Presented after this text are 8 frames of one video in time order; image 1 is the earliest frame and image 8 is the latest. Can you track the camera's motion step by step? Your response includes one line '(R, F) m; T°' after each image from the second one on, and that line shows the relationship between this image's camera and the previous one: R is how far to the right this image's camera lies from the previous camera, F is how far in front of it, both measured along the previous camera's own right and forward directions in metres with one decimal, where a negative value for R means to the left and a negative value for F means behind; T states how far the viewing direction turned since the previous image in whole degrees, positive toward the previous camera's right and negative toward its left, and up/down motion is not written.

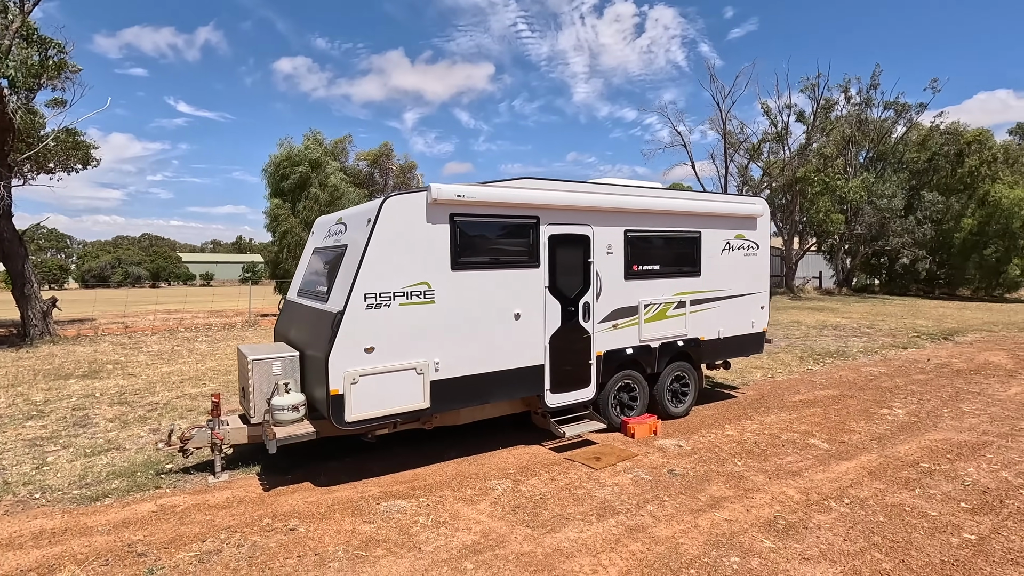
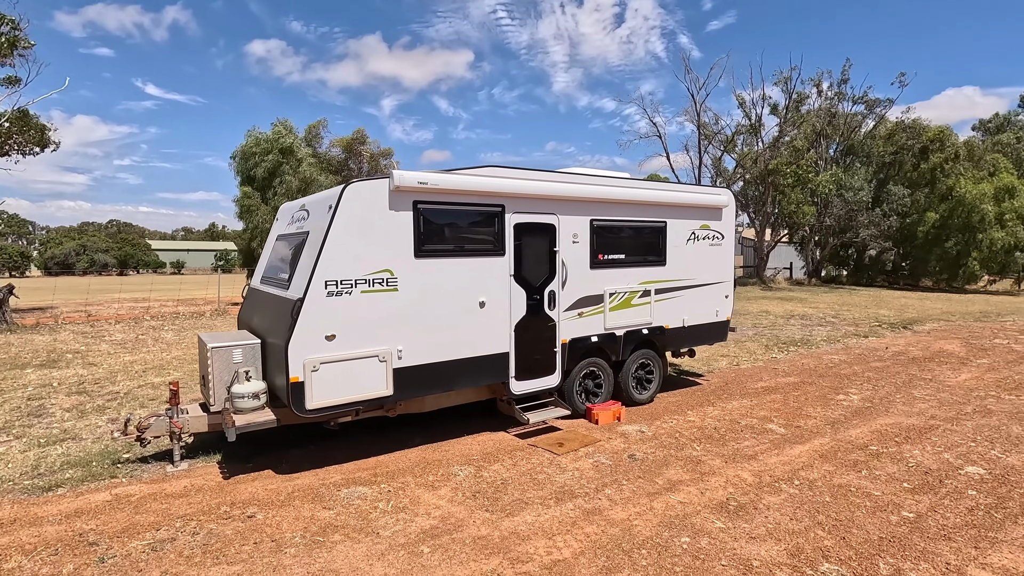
(+0.2, 0.0) m; +2°
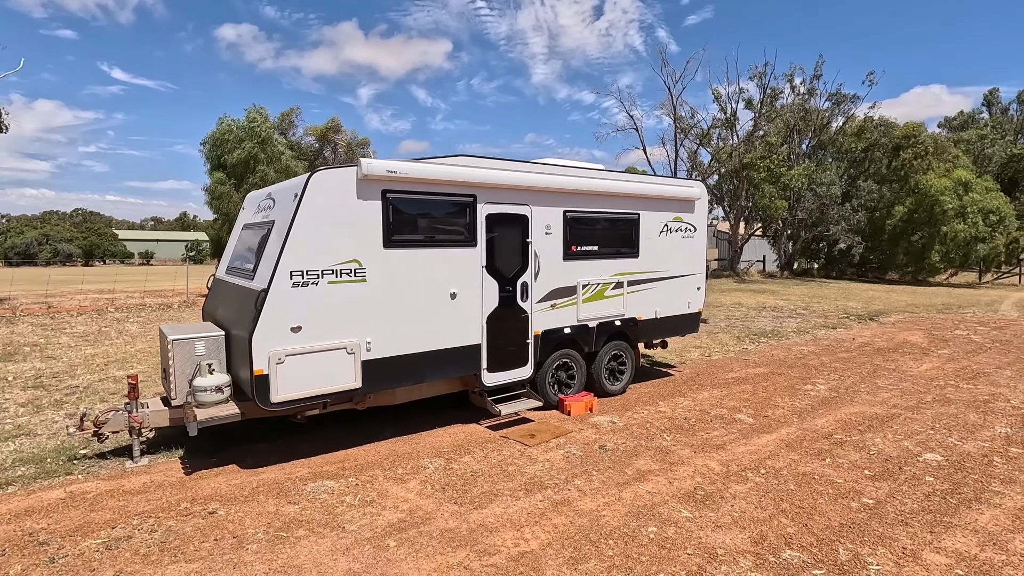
(+0.1, 0.0) m; +2°
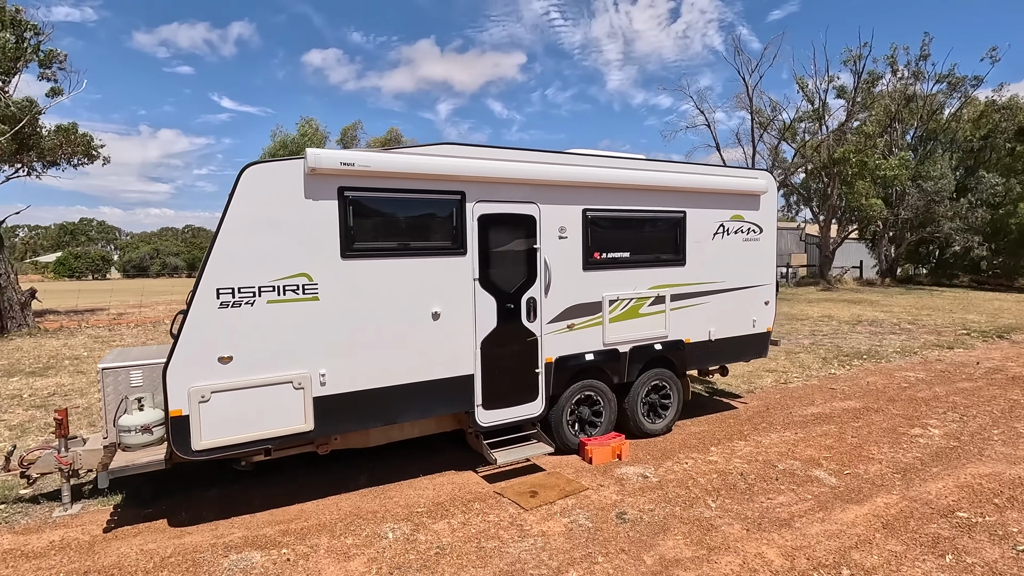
(+0.7, +1.2) m; -8°
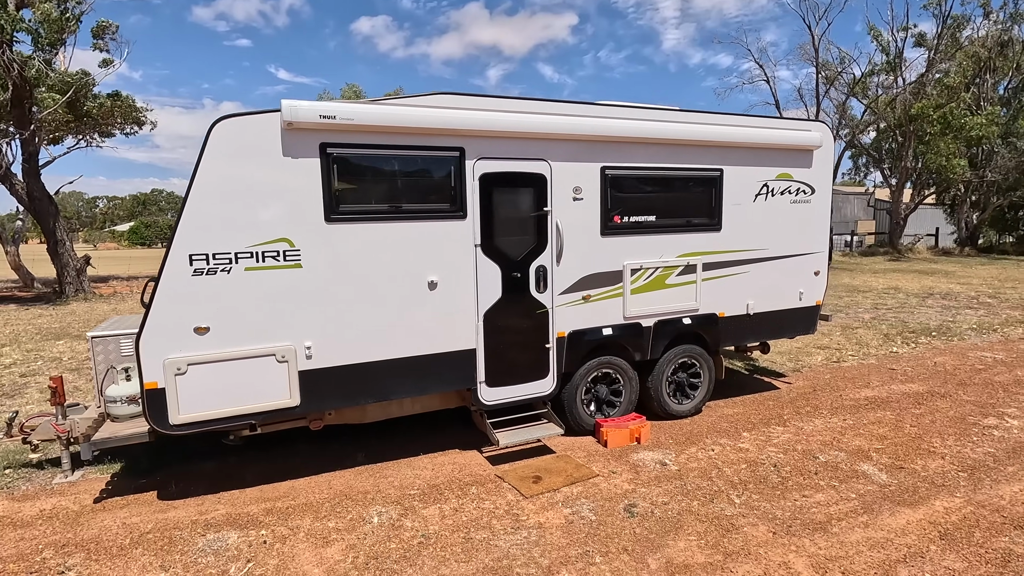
(+0.4, +0.5) m; -5°
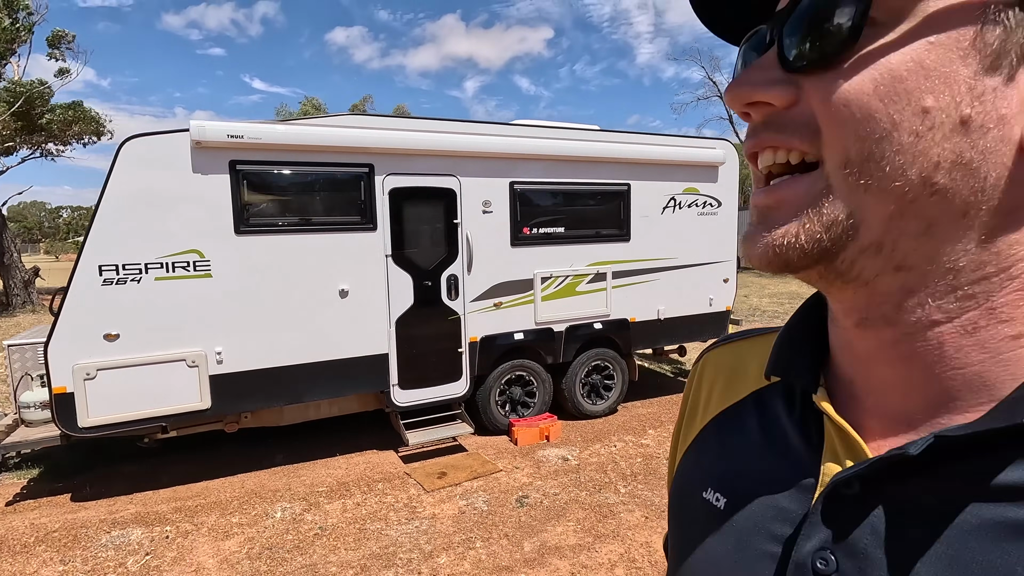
(+0.6, -0.3) m; +2°
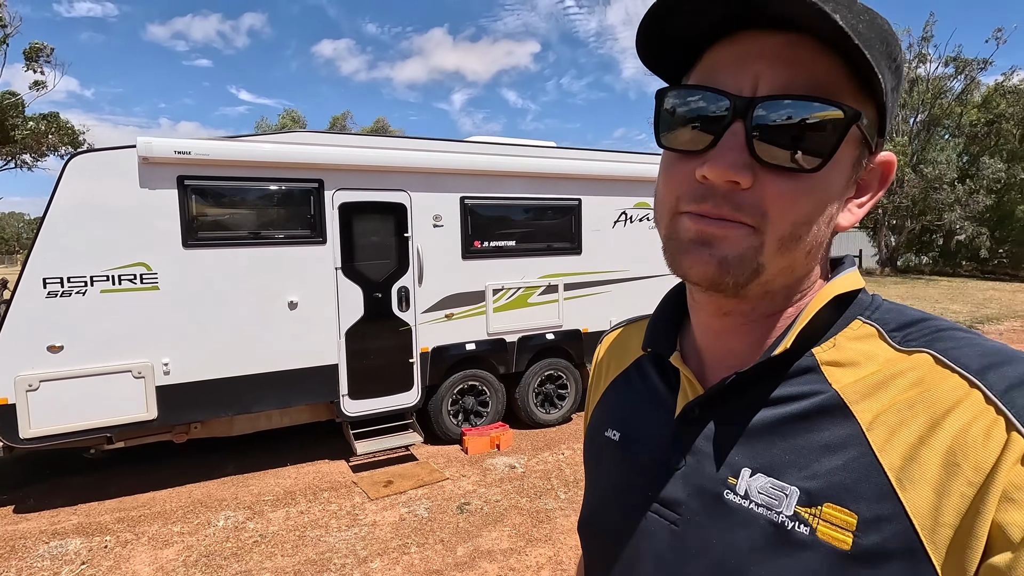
(+0.4, -0.1) m; +1°
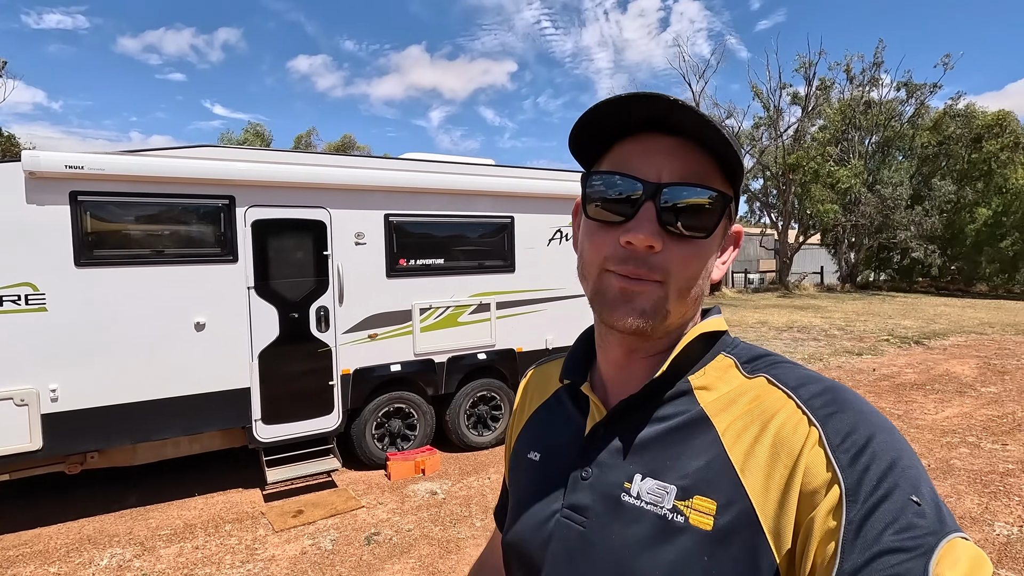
(+0.5, +0.1) m; +2°
